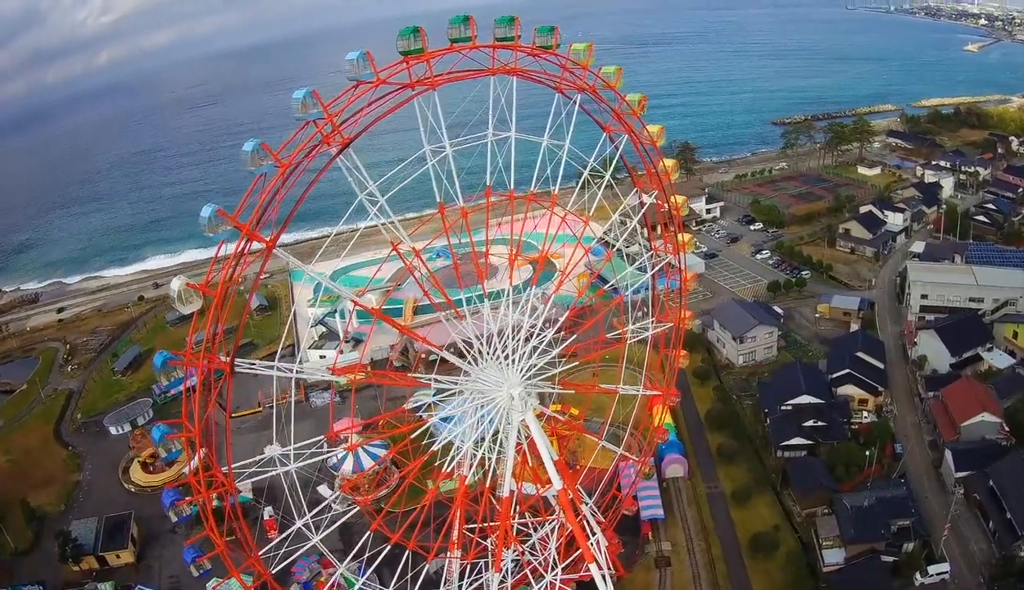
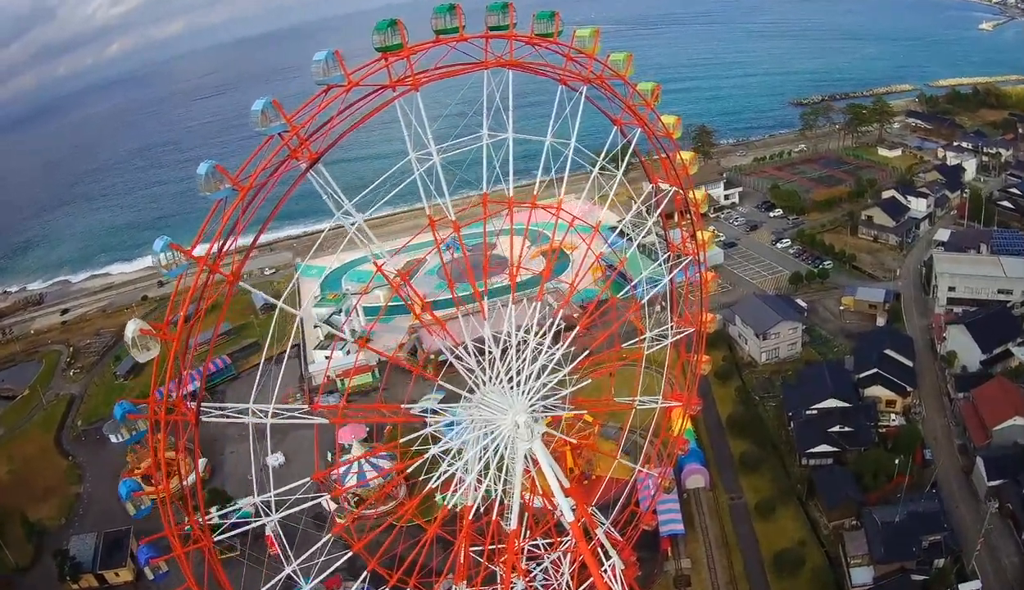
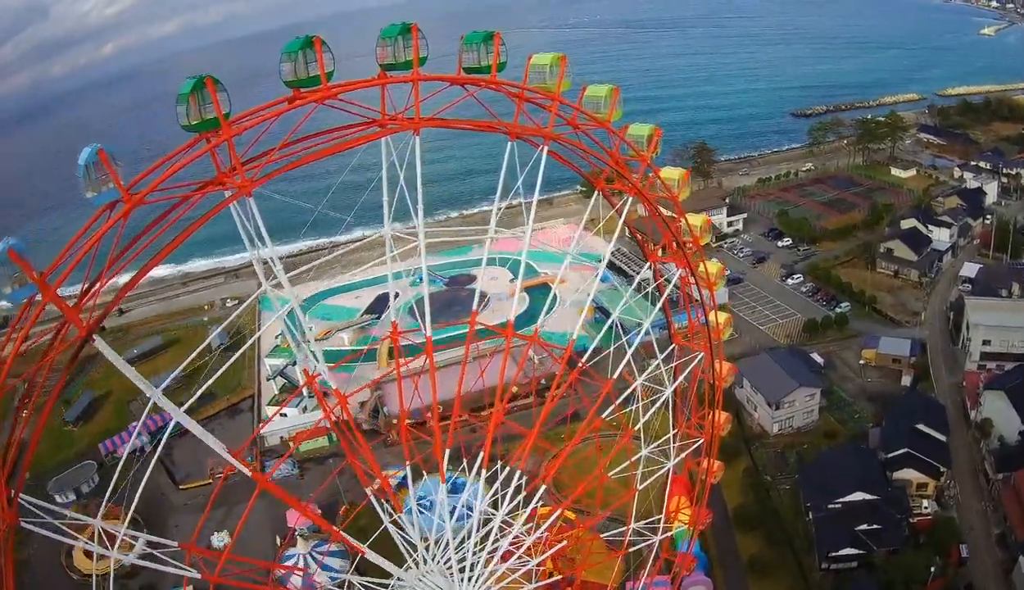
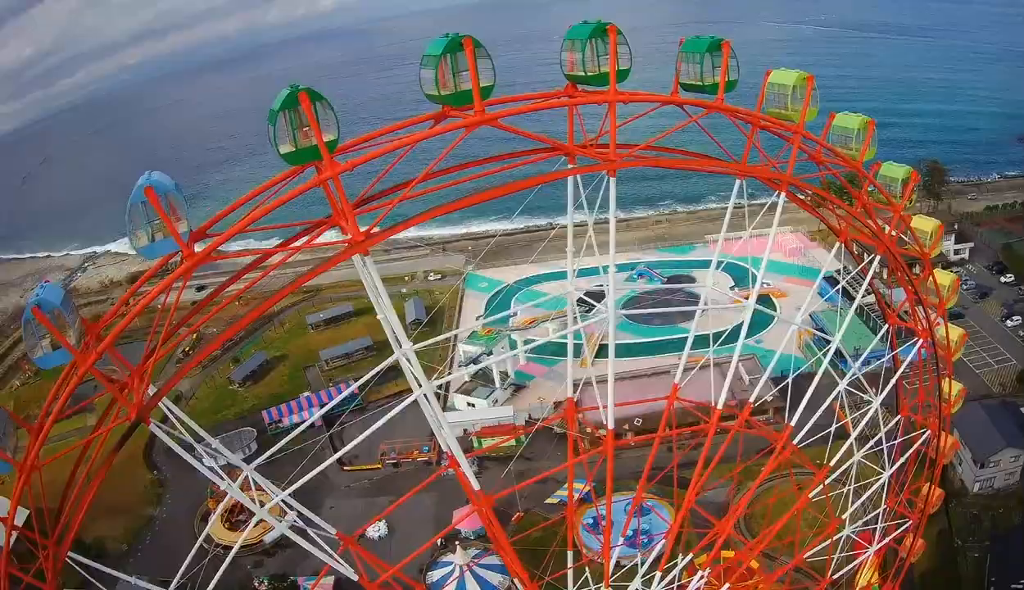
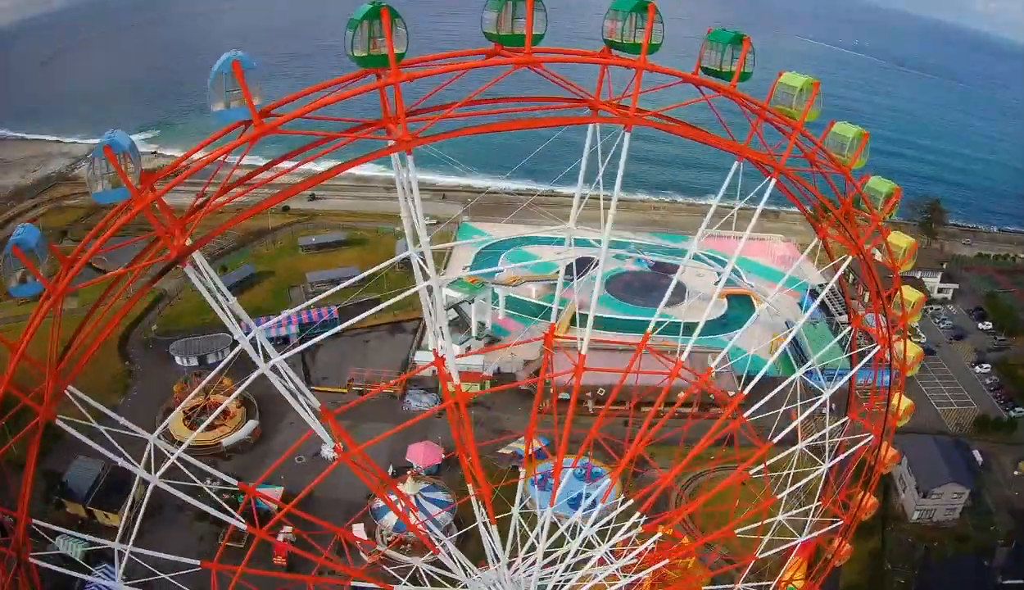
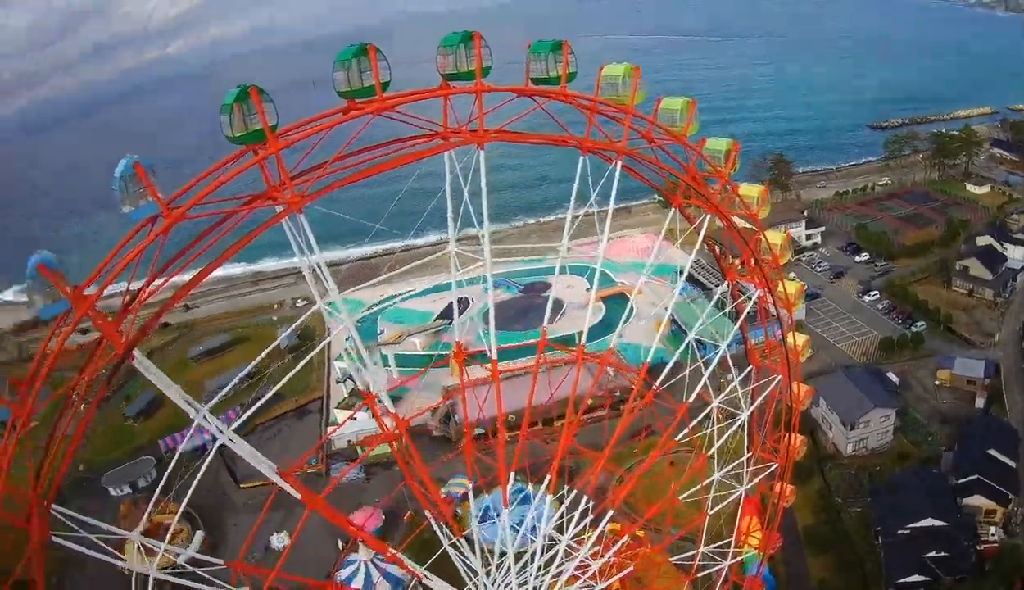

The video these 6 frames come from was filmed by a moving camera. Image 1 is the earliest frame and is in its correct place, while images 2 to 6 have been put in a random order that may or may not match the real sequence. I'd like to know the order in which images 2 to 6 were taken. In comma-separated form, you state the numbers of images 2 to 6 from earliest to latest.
2, 3, 6, 5, 4
